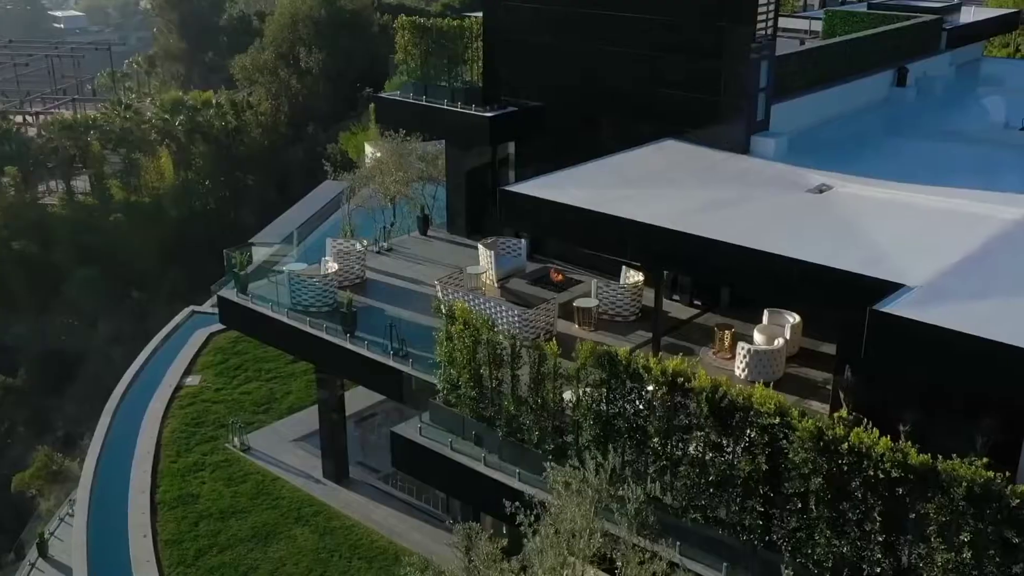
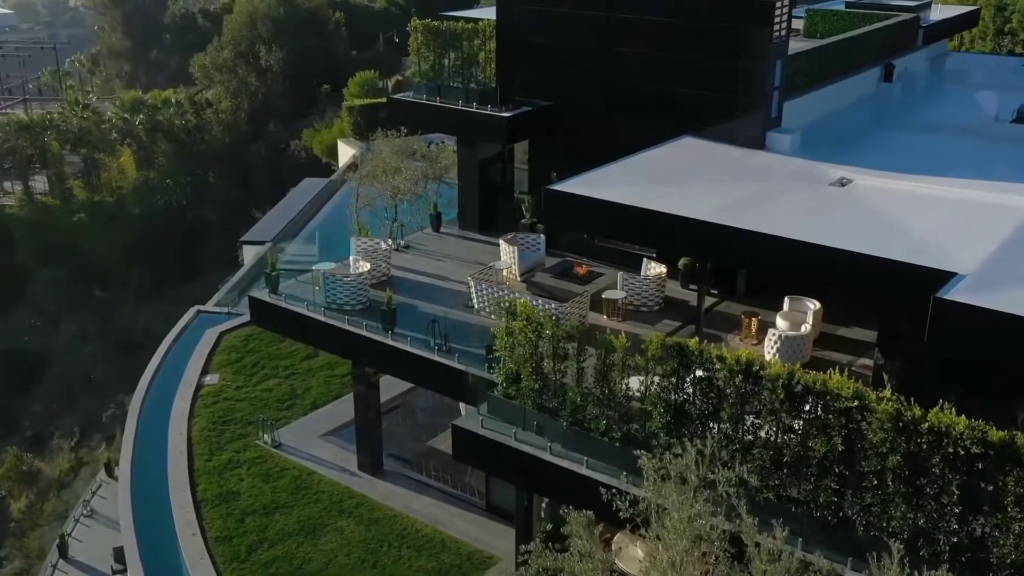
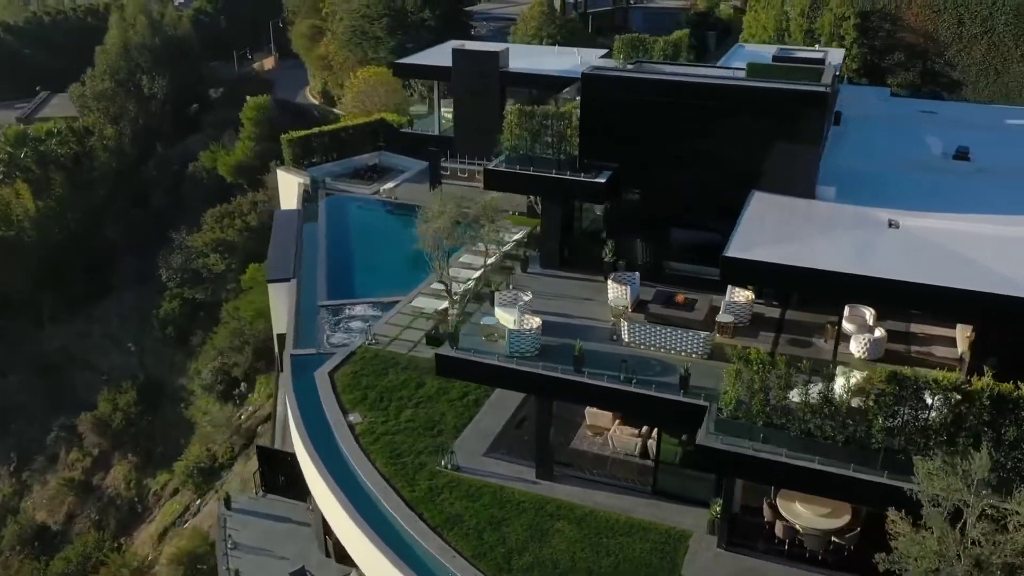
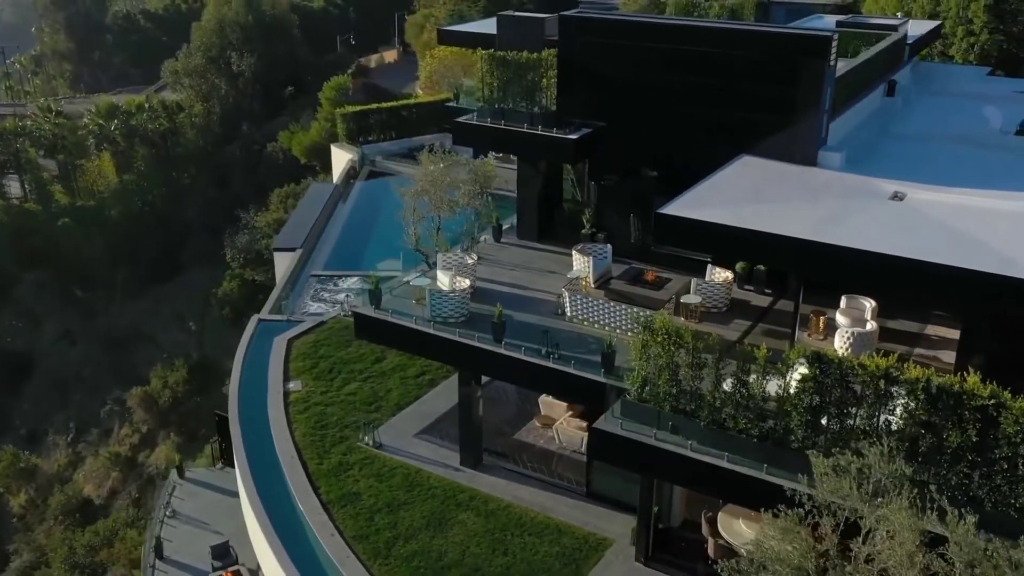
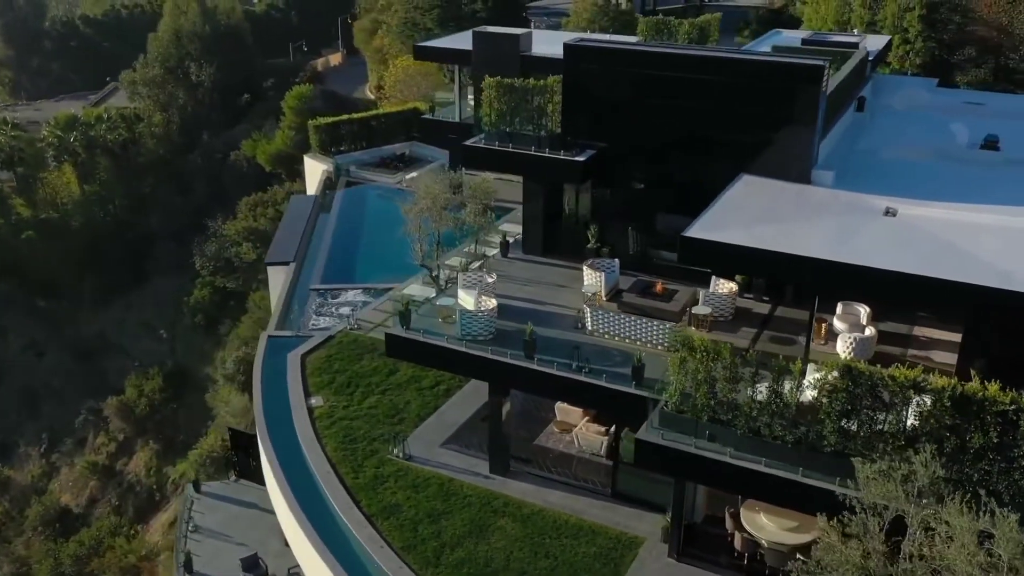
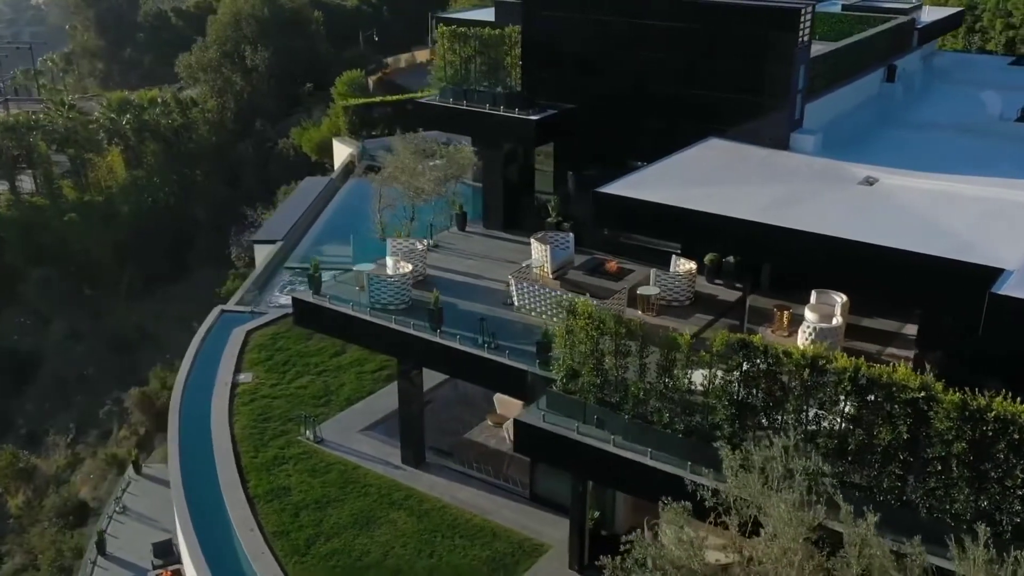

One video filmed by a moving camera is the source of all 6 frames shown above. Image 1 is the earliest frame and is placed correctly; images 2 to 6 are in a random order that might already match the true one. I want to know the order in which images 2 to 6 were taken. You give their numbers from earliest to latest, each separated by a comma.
2, 6, 4, 5, 3
